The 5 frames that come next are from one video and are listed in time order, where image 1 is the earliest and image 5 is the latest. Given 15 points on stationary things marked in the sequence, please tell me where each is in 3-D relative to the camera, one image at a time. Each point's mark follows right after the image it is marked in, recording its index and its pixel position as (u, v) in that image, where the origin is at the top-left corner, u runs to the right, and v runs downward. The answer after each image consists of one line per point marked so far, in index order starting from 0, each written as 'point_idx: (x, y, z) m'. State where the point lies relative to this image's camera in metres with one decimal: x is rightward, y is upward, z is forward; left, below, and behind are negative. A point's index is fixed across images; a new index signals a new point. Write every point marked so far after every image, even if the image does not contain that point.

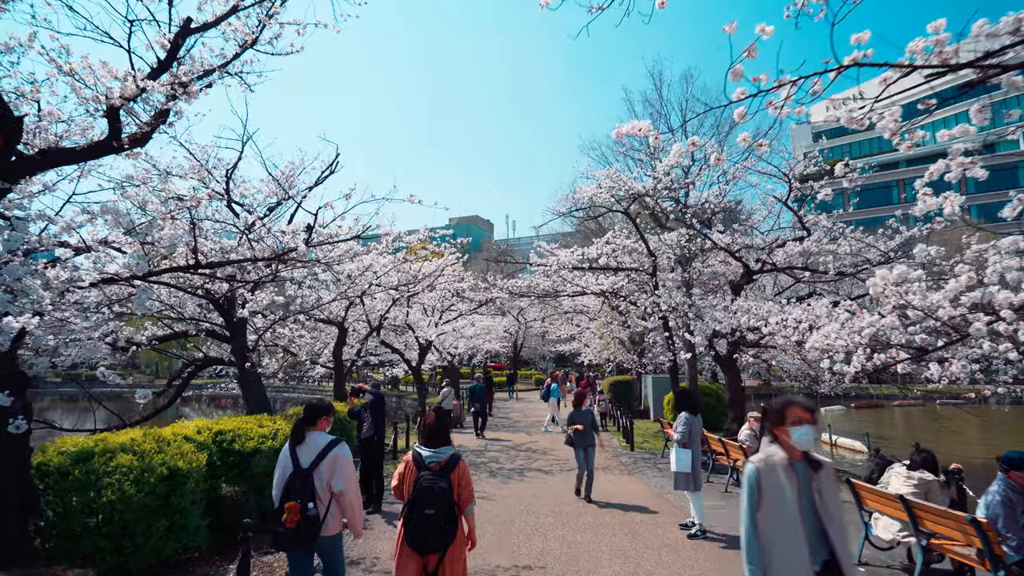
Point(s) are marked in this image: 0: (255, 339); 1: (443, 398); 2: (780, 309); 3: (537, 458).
0: (-5.3, -1.1, +12.2) m
1: (-2.2, -3.5, +18.8) m
2: (+6.0, -0.5, +13.0) m
3: (+0.6, -3.7, +12.7) m
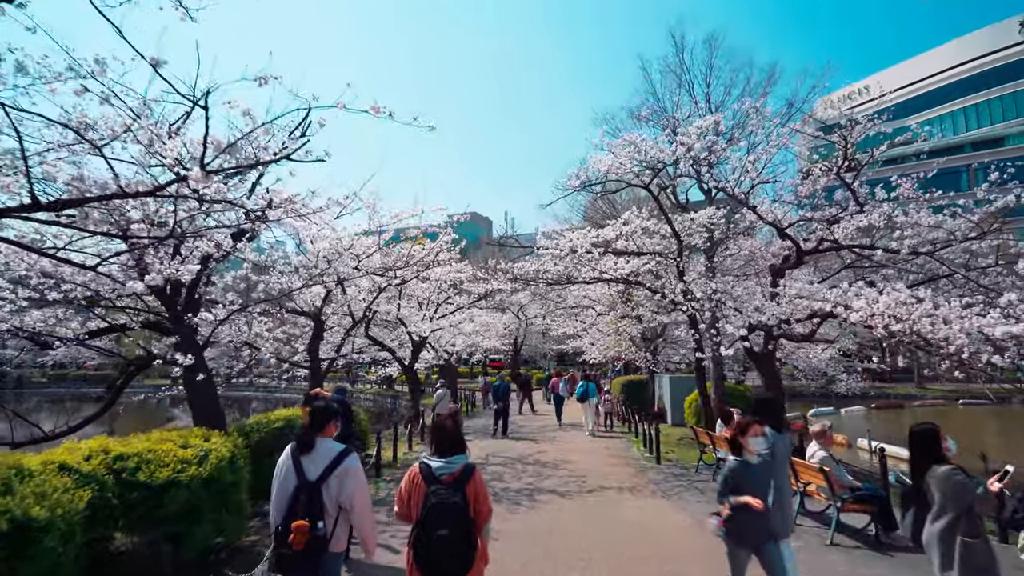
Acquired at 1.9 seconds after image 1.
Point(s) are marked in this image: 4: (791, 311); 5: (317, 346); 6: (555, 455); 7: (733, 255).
0: (-5.2, -0.8, +10.1) m
1: (-2.1, -3.2, +16.7) m
2: (+6.1, -0.2, +11.0) m
3: (+0.7, -3.4, +10.6) m
4: (+5.4, -0.4, +11.2) m
5: (-4.2, -1.2, +12.5) m
6: (+0.9, -3.7, +12.8) m
7: (+5.3, +0.8, +14.0) m
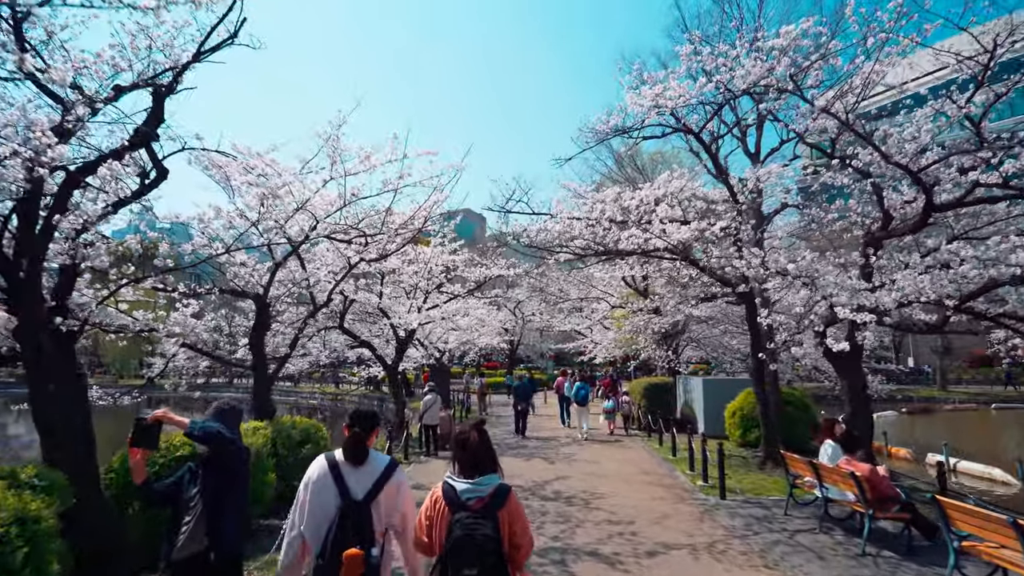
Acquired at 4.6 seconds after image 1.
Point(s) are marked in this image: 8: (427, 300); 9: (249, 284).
0: (-5.0, -0.3, +6.9) m
1: (-2.0, -2.8, +13.5) m
2: (+6.3, +0.2, +7.9) m
3: (+0.9, -3.0, +7.5) m
4: (+5.6, 0.0, +8.1) m
5: (-4.0, -0.8, +9.3) m
6: (+1.1, -3.2, +9.7) m
7: (+5.5, +1.2, +10.9) m
8: (-2.5, -0.3, +17.3) m
9: (-4.2, +0.1, +9.3) m
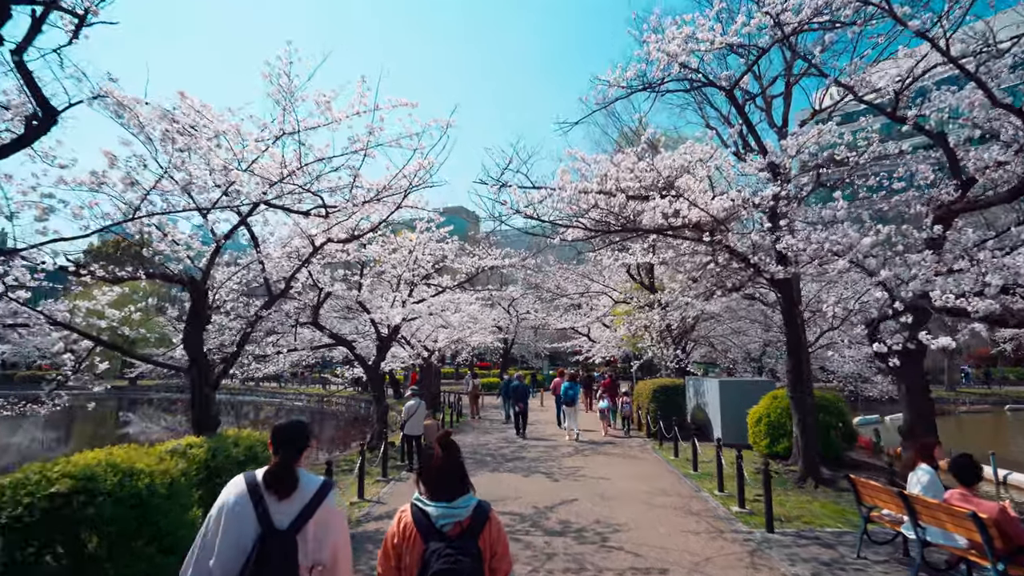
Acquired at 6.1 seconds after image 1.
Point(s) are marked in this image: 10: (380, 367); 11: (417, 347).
0: (-5.0, -0.1, +5.1) m
1: (-2.1, -2.6, +11.8) m
2: (+6.3, +0.4, +6.3) m
3: (+0.9, -2.8, +5.8) m
4: (+5.5, +0.2, +6.5) m
5: (-4.0, -0.6, +7.5) m
6: (+1.1, -3.0, +8.0) m
7: (+5.4, +1.4, +9.3) m
8: (-2.6, -0.1, +15.5) m
9: (-4.2, +0.3, +7.5) m
10: (-3.3, -2.0, +15.0) m
11: (-2.9, -1.8, +17.9) m
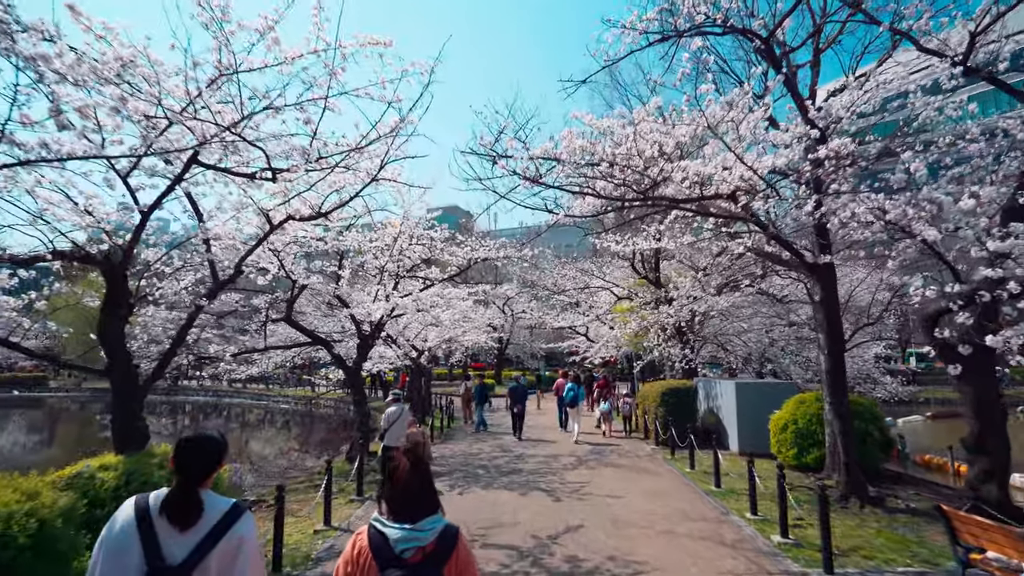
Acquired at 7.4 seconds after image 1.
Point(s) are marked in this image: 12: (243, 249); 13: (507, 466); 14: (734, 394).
0: (-5.0, +0.1, +3.6) m
1: (-2.2, -2.4, +10.3) m
2: (+6.2, +0.6, +4.9) m
3: (+0.8, -2.6, +4.4) m
4: (+5.5, +0.4, +5.1) m
5: (-4.1, -0.4, +6.0) m
6: (+1.0, -2.9, +6.6) m
7: (+5.4, +1.6, +7.9) m
8: (-2.8, 0.0, +14.1) m
9: (-4.3, +0.5, +6.1) m
10: (-3.5, -1.9, +13.5) m
11: (-3.0, -1.7, +16.5) m
12: (-3.5, +0.5, +7.6) m
13: (-0.1, -3.6, +11.9) m
14: (+5.0, -2.4, +13.0) m
